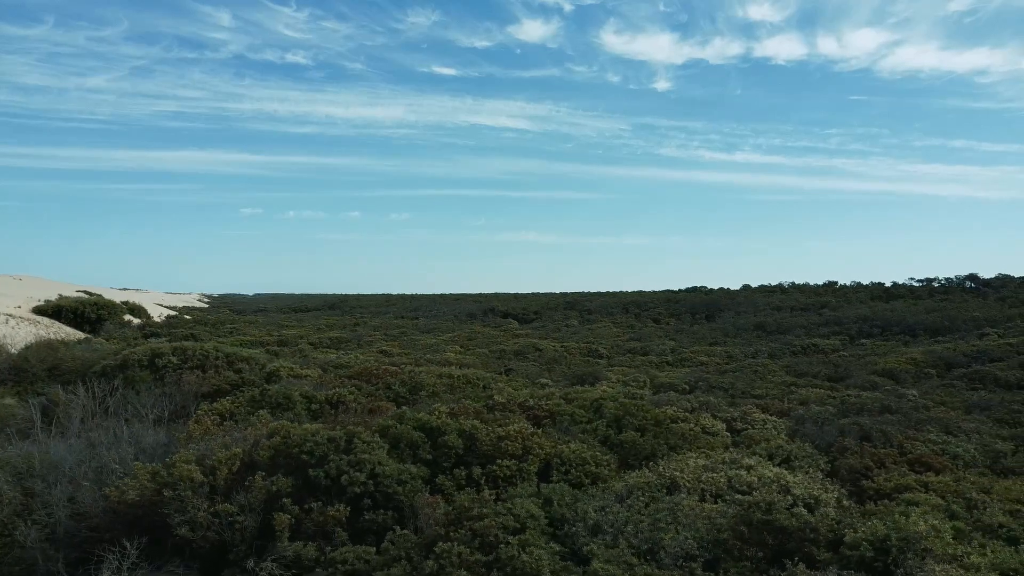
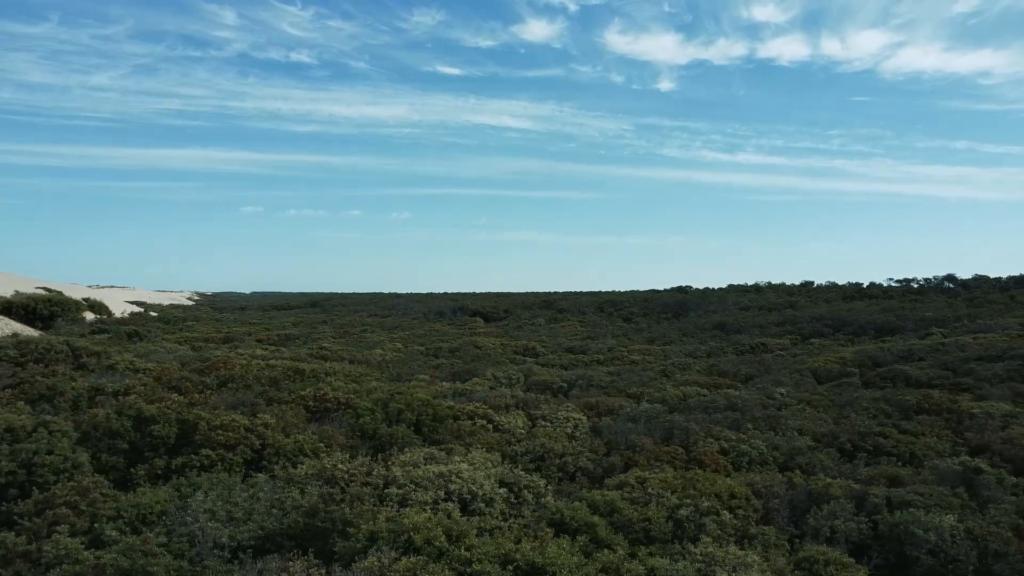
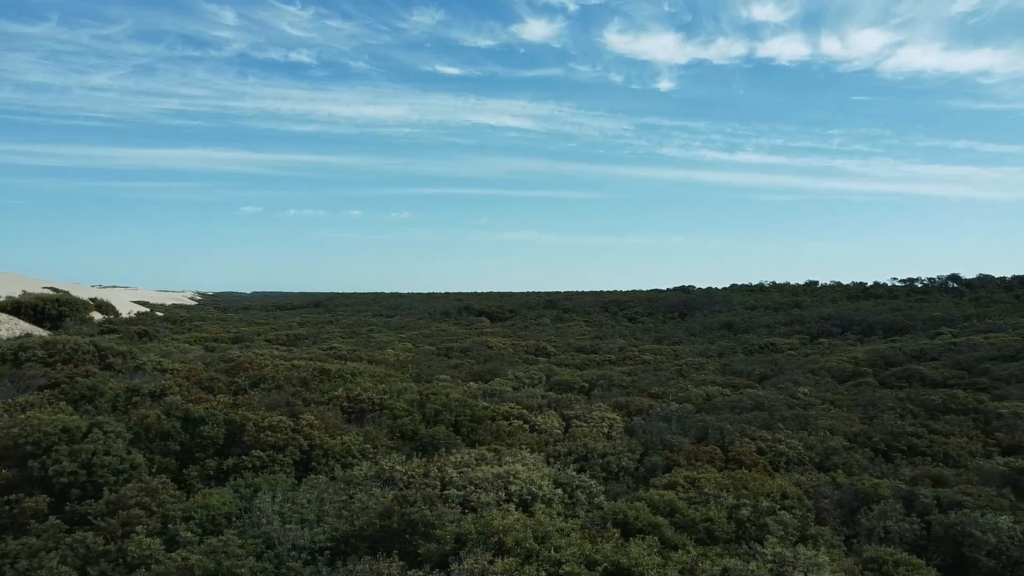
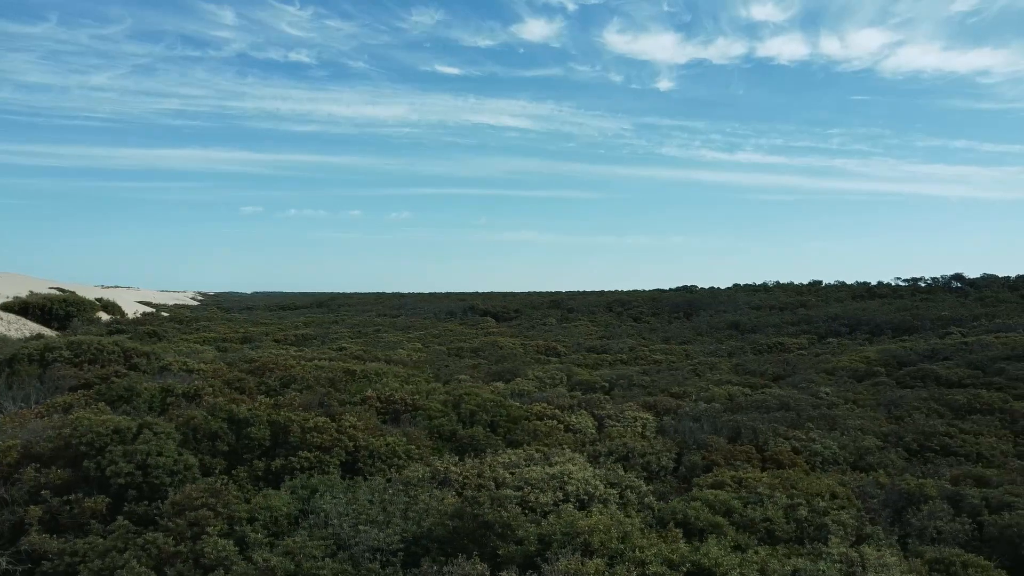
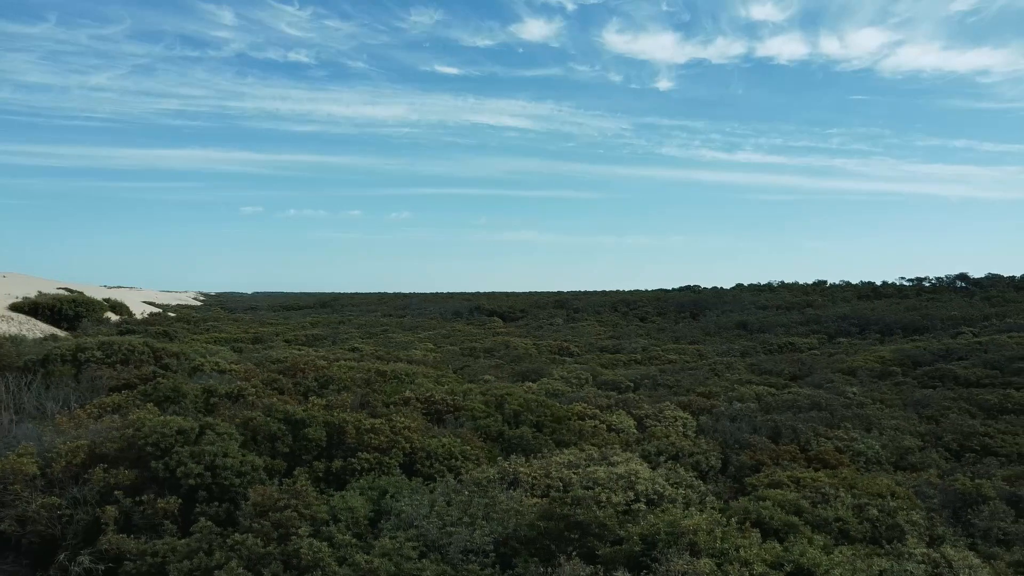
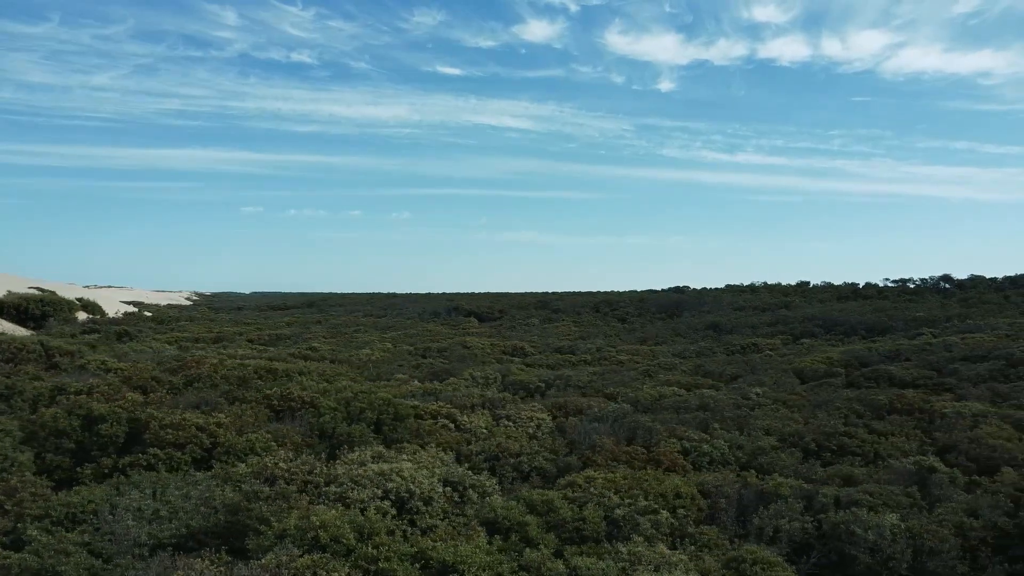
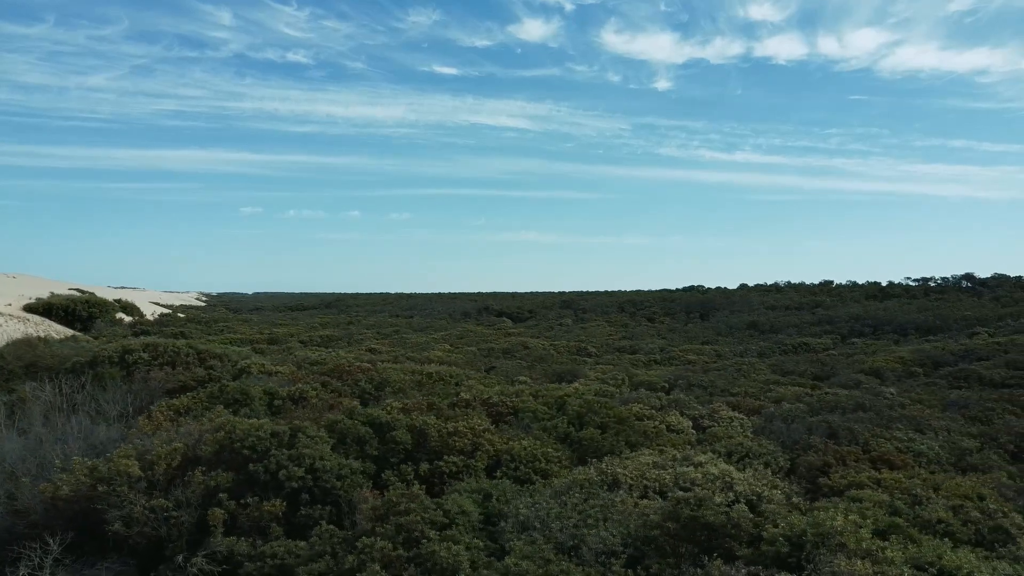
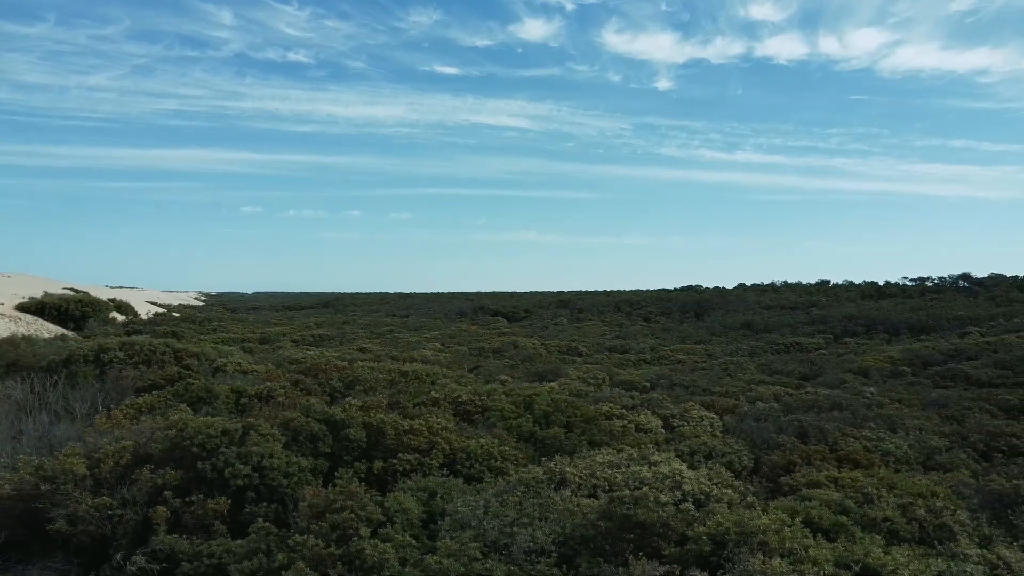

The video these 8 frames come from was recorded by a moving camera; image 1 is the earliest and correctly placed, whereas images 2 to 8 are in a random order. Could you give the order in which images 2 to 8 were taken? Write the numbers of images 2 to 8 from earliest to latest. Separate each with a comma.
7, 8, 5, 4, 3, 2, 6
